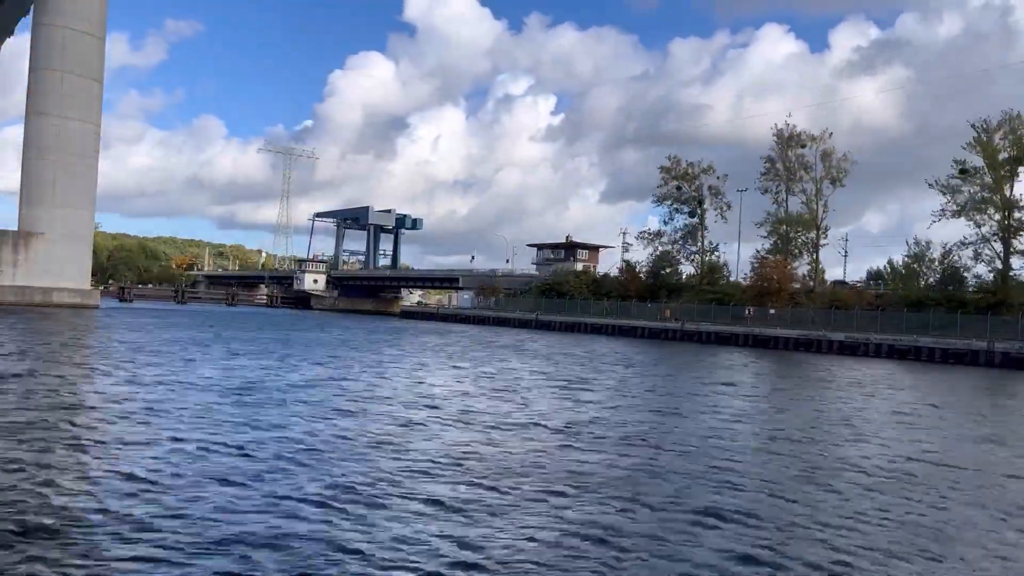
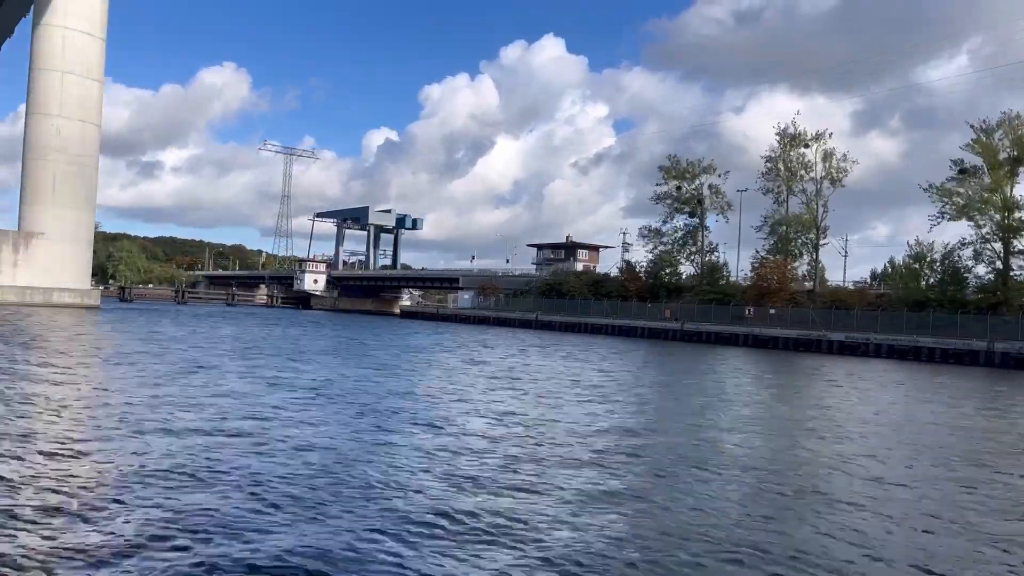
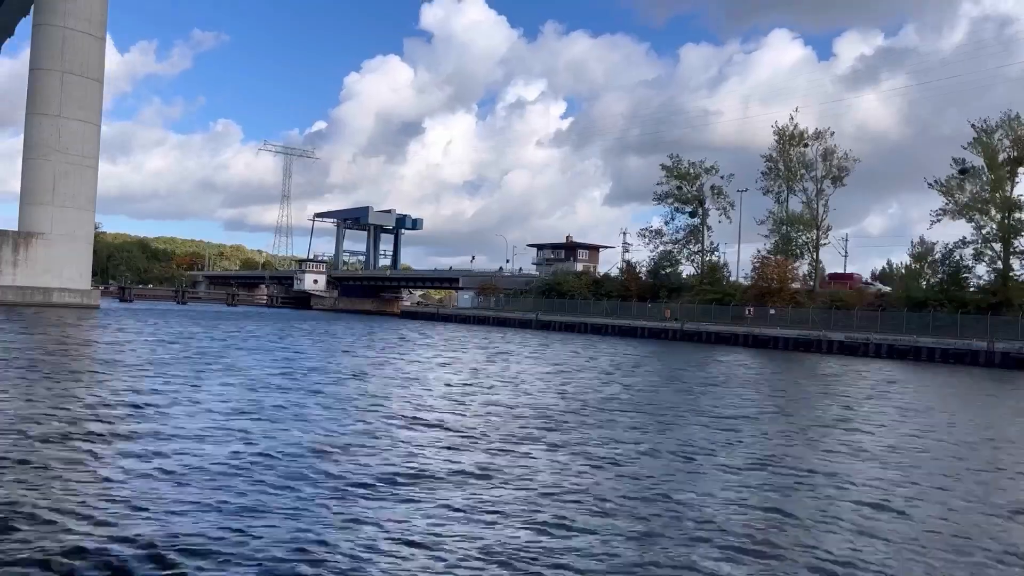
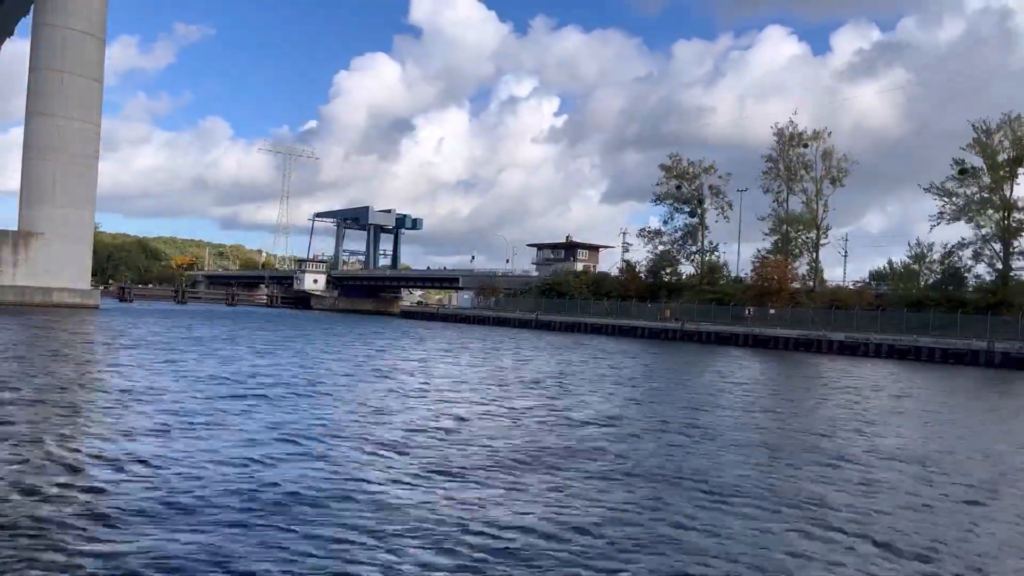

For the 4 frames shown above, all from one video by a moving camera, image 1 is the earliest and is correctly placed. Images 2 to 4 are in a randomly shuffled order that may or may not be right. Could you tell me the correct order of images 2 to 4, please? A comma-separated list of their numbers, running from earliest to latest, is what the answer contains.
4, 3, 2
